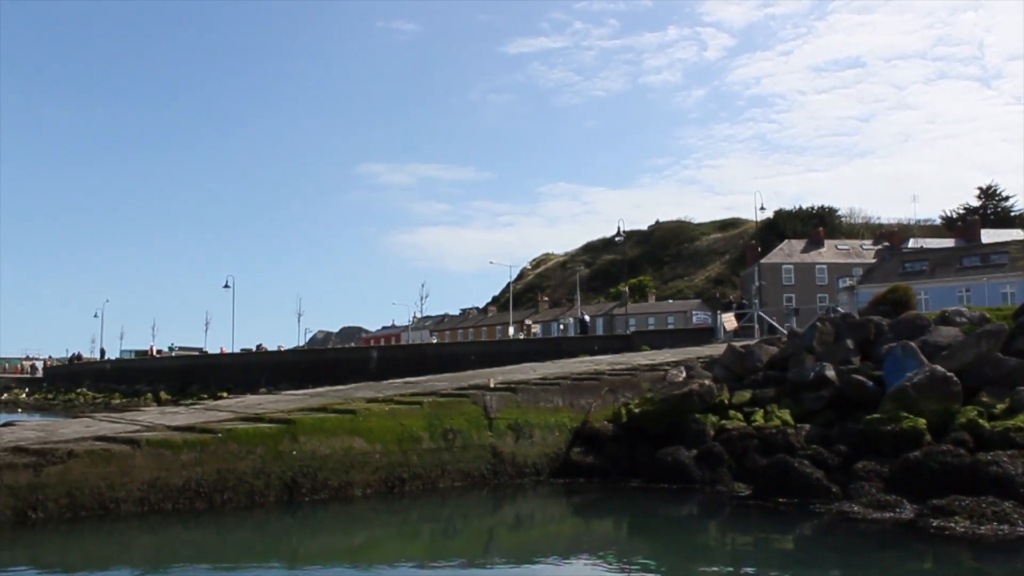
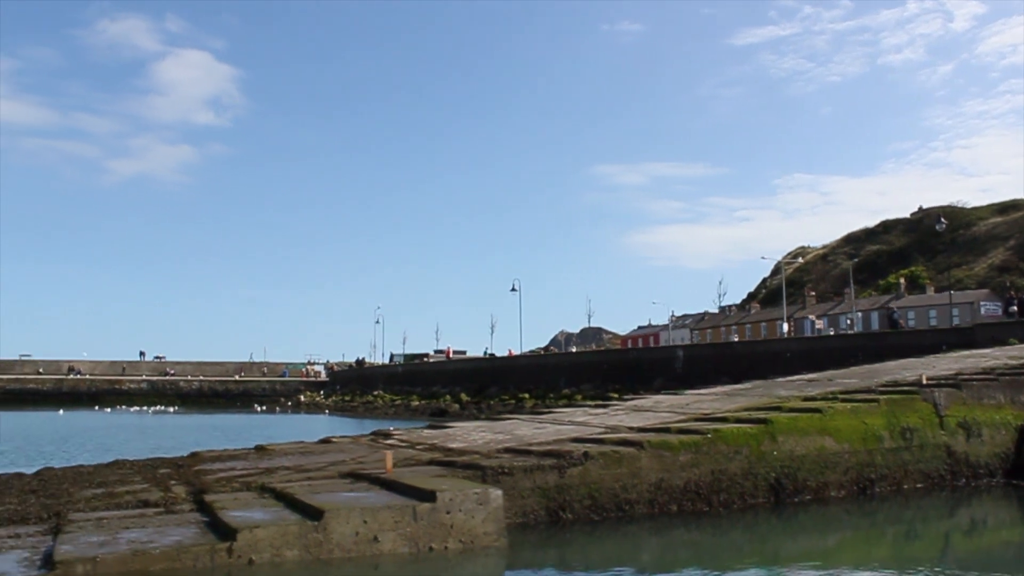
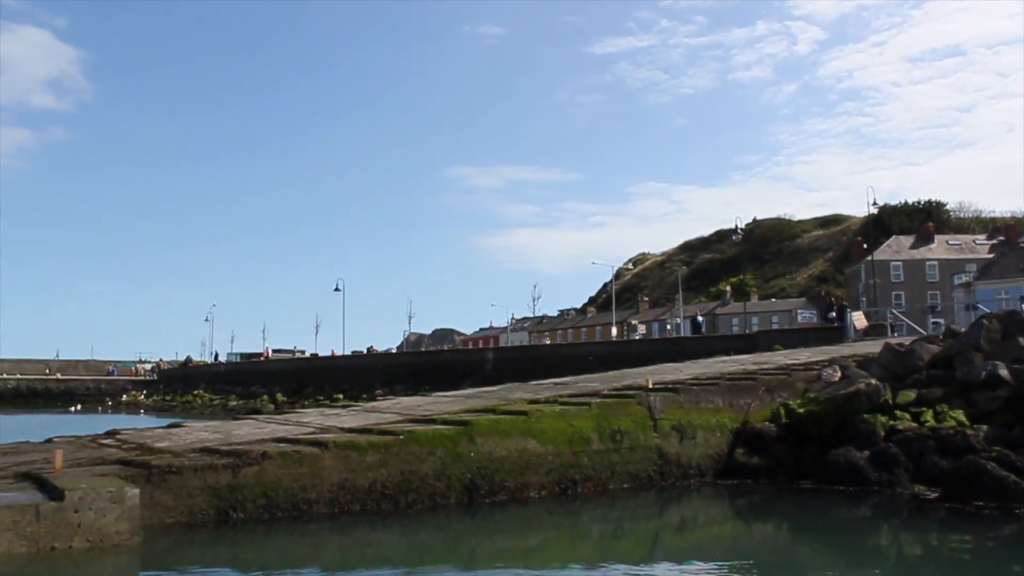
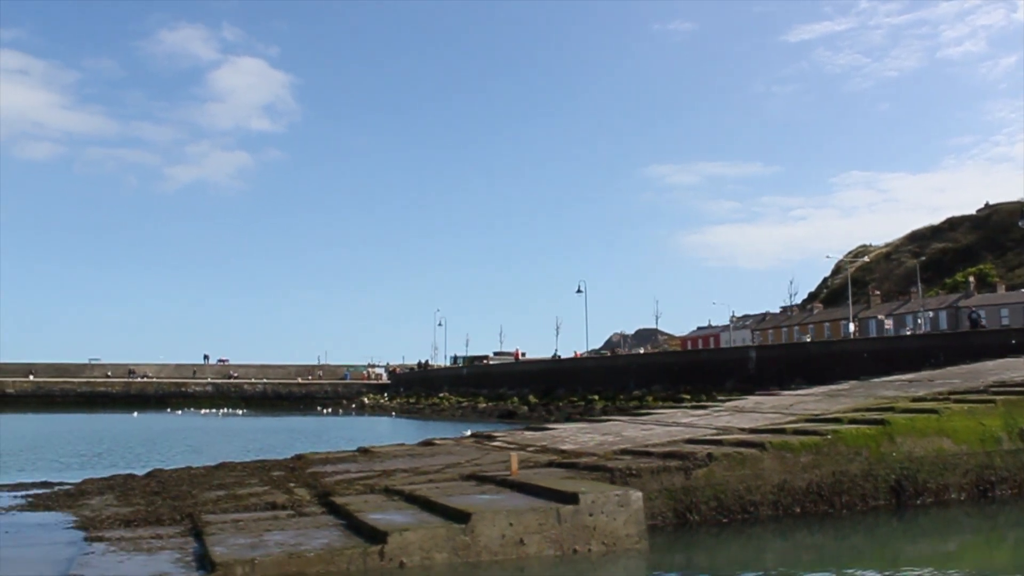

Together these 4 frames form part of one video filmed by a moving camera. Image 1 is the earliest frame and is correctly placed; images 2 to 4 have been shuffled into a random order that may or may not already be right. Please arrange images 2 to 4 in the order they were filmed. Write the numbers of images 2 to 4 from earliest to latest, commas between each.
3, 2, 4
